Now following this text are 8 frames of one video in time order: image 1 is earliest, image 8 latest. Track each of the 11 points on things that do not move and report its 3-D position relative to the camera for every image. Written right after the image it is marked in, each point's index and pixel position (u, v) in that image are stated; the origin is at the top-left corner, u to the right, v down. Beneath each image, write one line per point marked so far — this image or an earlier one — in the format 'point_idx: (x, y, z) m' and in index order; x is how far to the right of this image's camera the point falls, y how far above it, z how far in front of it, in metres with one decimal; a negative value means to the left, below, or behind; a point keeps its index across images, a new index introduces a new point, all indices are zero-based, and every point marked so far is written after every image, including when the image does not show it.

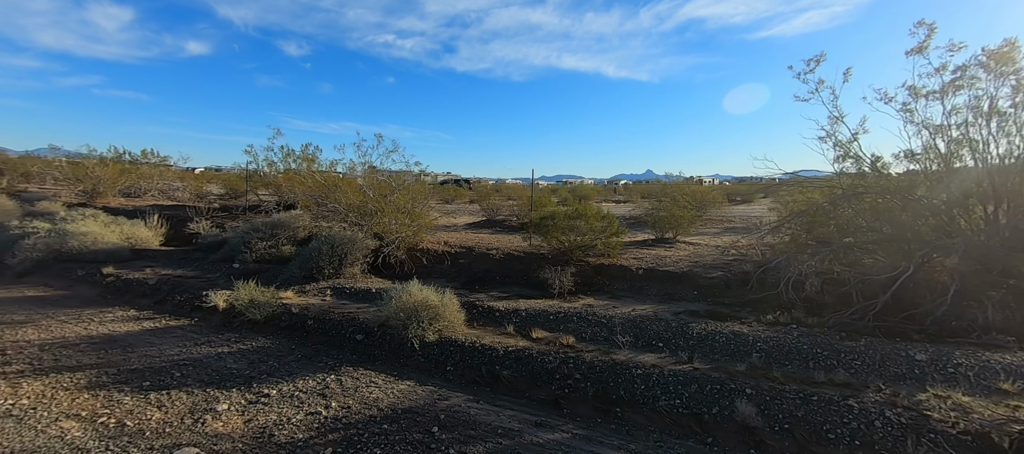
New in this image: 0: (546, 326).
0: (+0.4, -1.2, +5.2) m
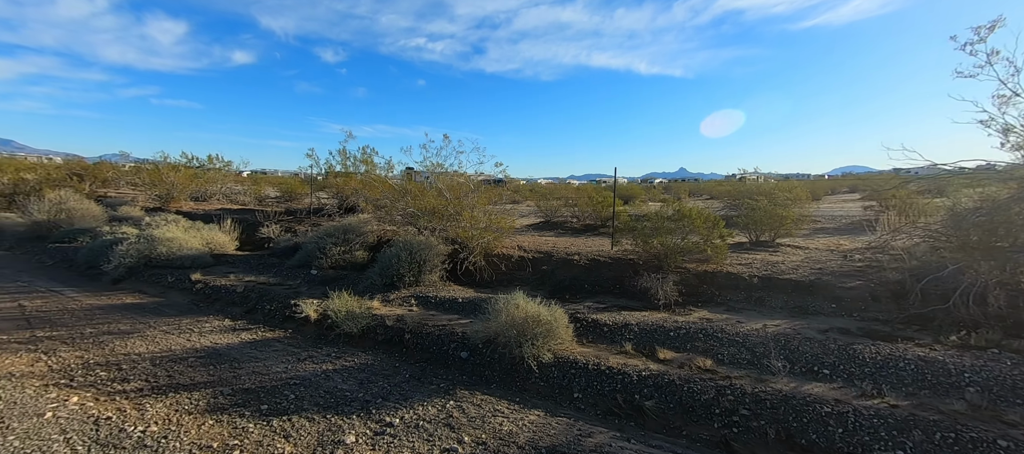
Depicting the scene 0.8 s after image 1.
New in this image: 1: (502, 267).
0: (+1.7, -1.3, +4.6) m
1: (-0.2, -0.7, +8.1) m
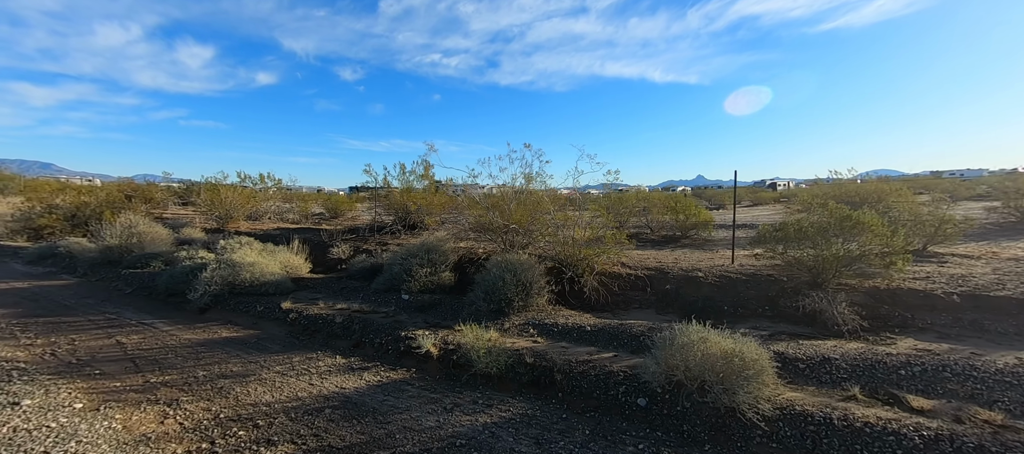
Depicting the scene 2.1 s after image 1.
0: (+3.5, -1.4, +3.7) m
1: (+1.8, -1.0, +7.3) m
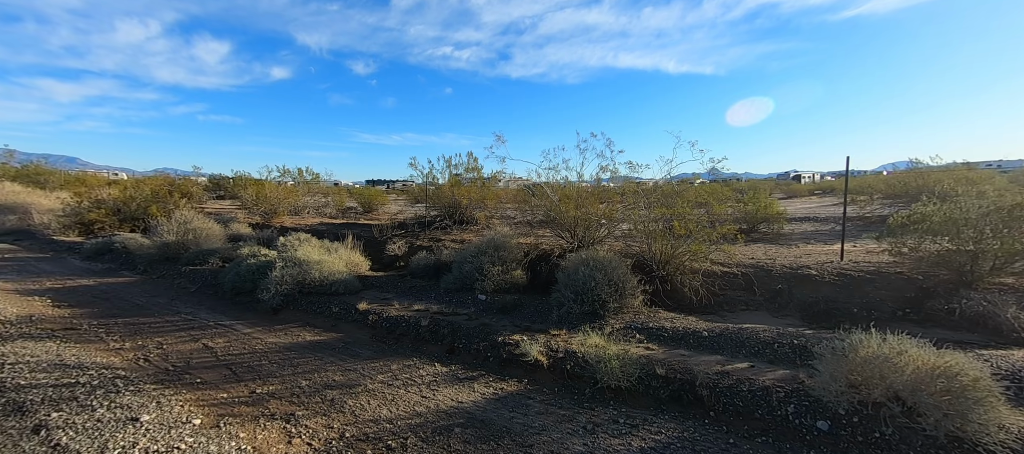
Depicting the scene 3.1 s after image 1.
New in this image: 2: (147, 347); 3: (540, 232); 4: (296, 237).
0: (+4.8, -1.4, +3.2) m
1: (+3.2, -0.9, +6.8) m
2: (-5.0, -1.7, +5.8) m
3: (+0.7, -0.1, +10.3) m
4: (-5.6, -0.3, +11.0) m
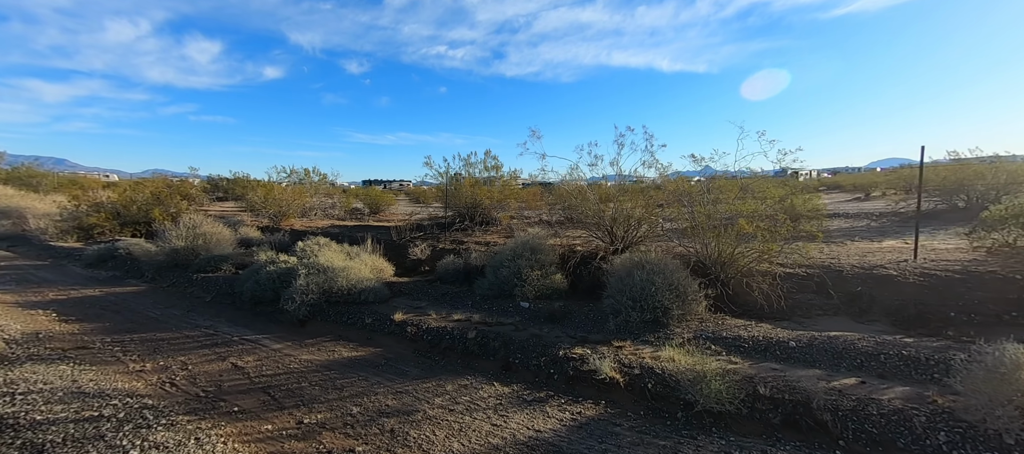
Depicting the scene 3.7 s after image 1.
0: (+5.6, -1.4, +2.6) m
1: (+4.0, -0.9, +6.3) m
2: (-4.3, -1.8, +5.3) m
3: (+1.4, -0.1, +9.8) m
4: (-4.9, -0.4, +10.5) m
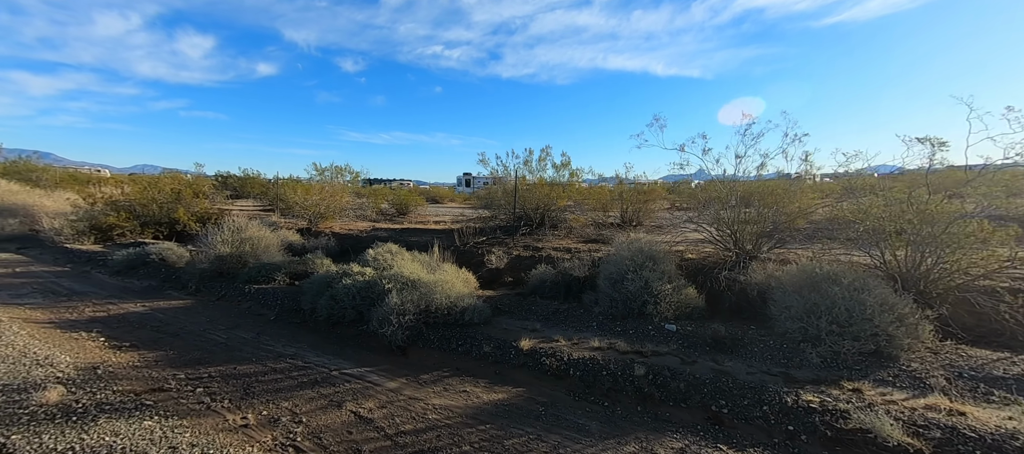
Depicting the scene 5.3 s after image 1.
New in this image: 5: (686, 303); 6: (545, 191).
0: (+7.6, -1.5, +1.4) m
1: (+6.0, -1.0, +5.1) m
2: (-2.3, -1.9, +4.1) m
3: (+3.4, -0.2, +8.6) m
4: (-2.9, -0.5, +9.3) m
5: (+2.7, -1.2, +6.5) m
6: (+0.9, +1.2, +12.5) m
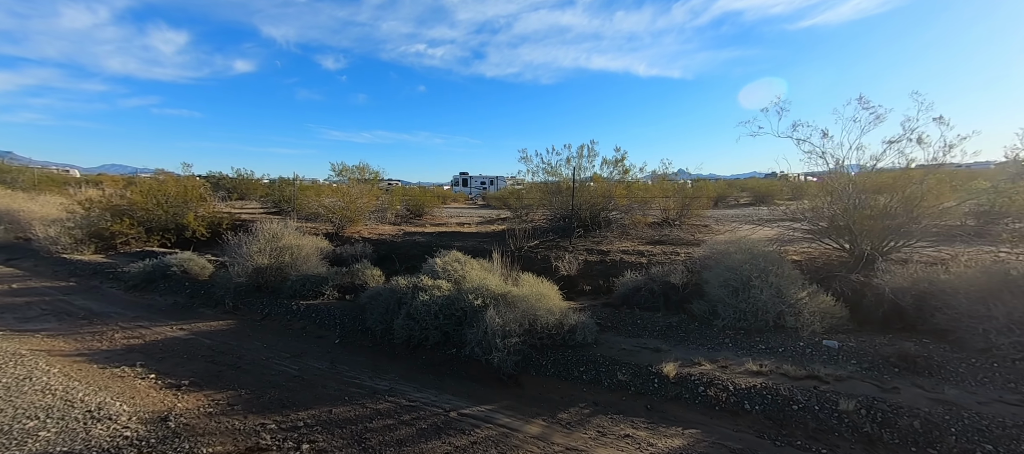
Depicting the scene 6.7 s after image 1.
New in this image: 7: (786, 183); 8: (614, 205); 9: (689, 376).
0: (+9.2, -1.3, +0.7) m
1: (+7.6, -0.9, +4.3) m
2: (-0.6, -2.0, +3.2) m
3: (+5.0, -0.2, +7.8) m
4: (-1.4, -0.6, +8.4) m
5: (+4.3, -1.1, +5.7) m
6: (+2.3, +1.2, +11.6) m
7: (+4.6, +0.8, +7.6) m
8: (+2.7, +0.6, +12.3) m
9: (+2.0, -1.7, +4.7) m
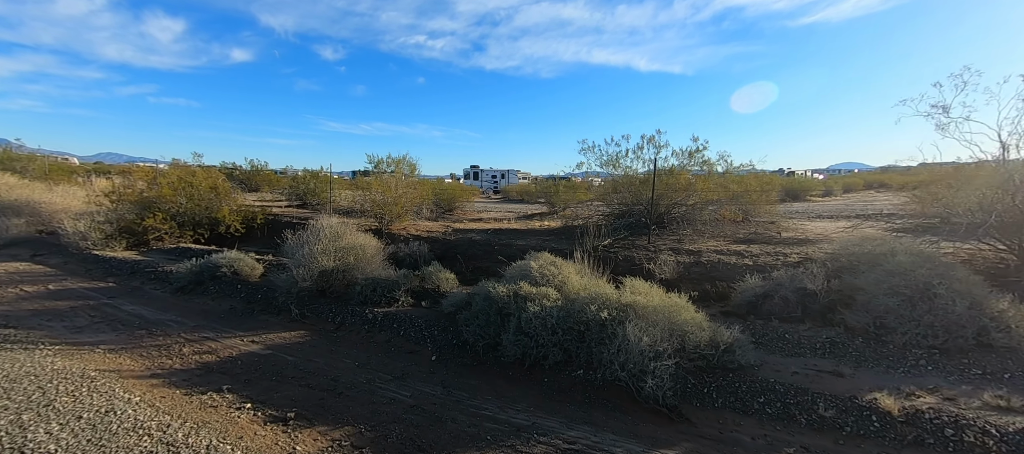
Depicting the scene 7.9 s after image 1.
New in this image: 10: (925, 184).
0: (+10.8, -1.4, -0.4) m
1: (+9.2, -0.9, +3.3) m
2: (+1.0, -2.1, +2.4) m
3: (+6.7, -0.1, +6.8) m
4: (+0.4, -0.6, +7.5) m
5: (+6.0, -1.1, +4.7) m
6: (+4.1, +1.3, +10.6) m
7: (+6.3, +0.9, +6.6) m
8: (+4.6, +0.7, +11.3) m
9: (+3.6, -1.7, +3.8) m
10: (+6.3, +0.6, +6.7) m
